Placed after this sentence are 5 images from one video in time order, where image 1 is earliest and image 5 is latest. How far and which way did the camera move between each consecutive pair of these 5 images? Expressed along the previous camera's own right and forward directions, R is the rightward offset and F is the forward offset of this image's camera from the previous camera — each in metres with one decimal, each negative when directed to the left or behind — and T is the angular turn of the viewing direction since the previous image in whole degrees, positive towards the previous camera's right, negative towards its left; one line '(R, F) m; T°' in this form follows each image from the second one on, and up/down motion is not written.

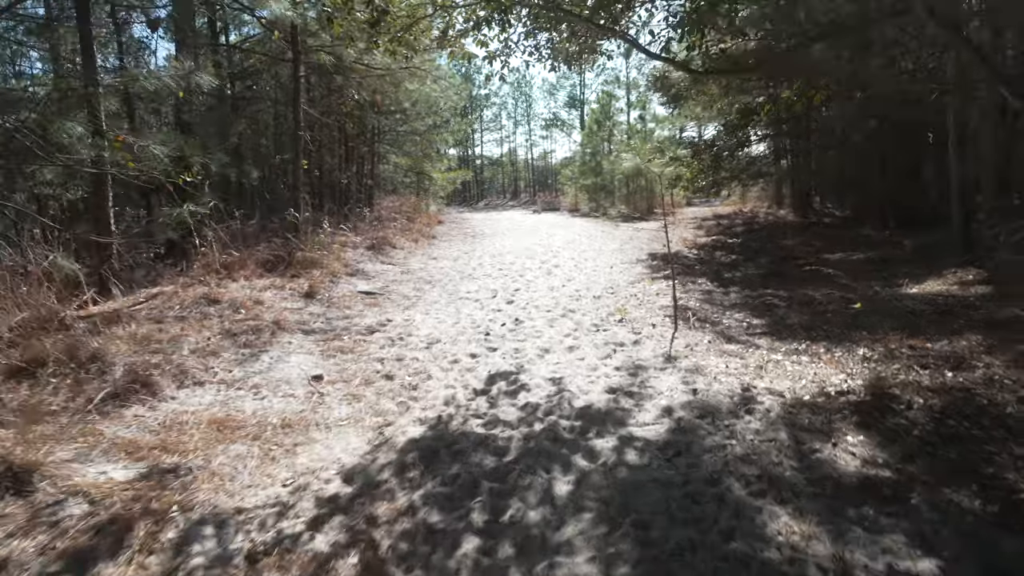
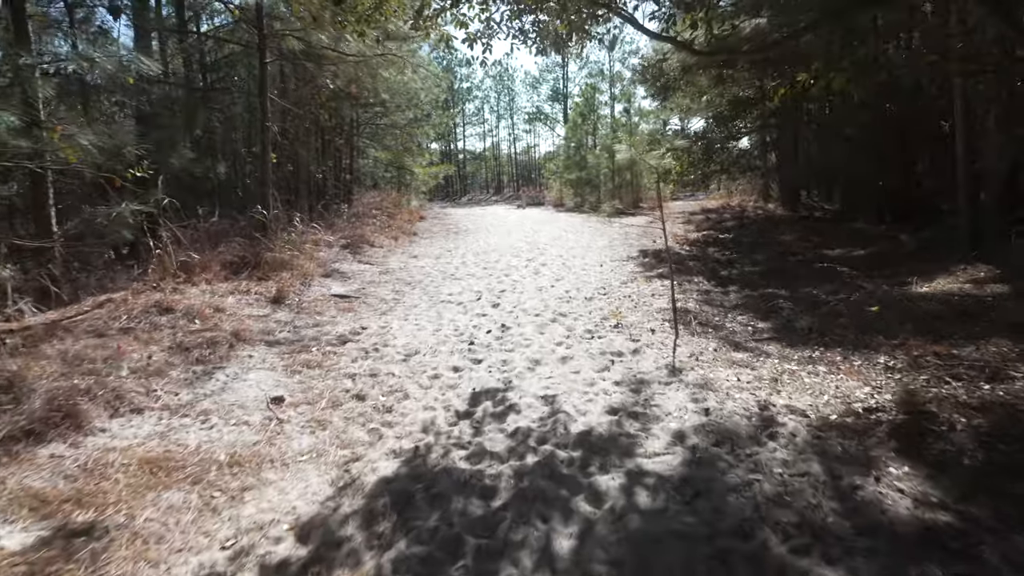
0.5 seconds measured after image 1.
(0.0, +0.4) m; +2°
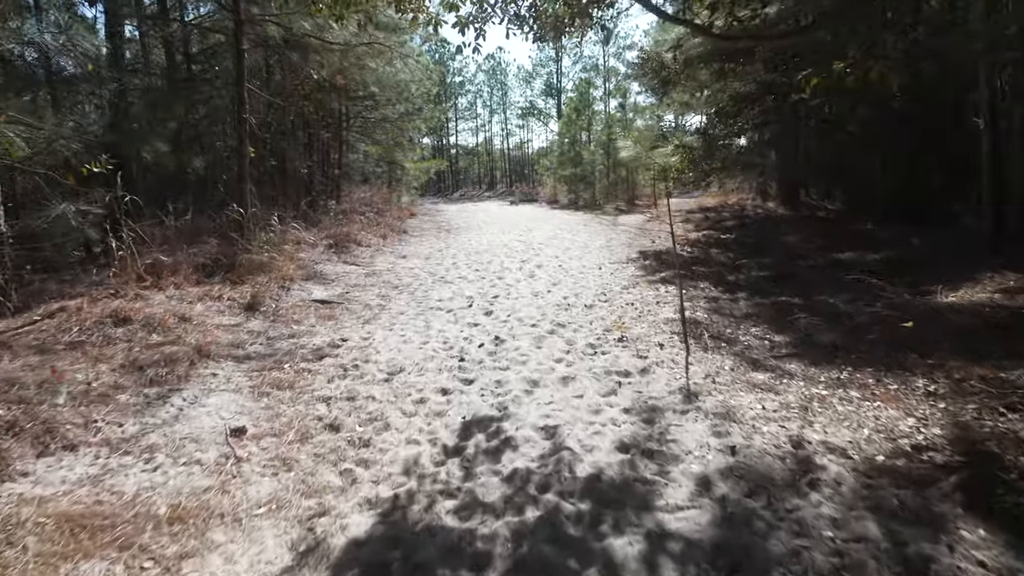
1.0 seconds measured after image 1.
(0.0, +0.4) m; +1°
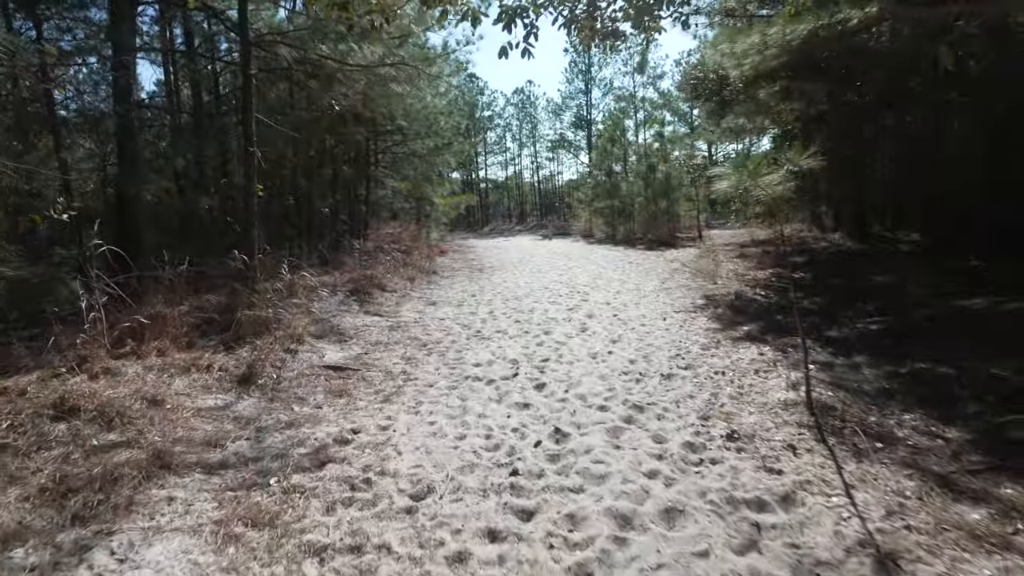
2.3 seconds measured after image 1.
(-0.2, +1.1) m; -3°
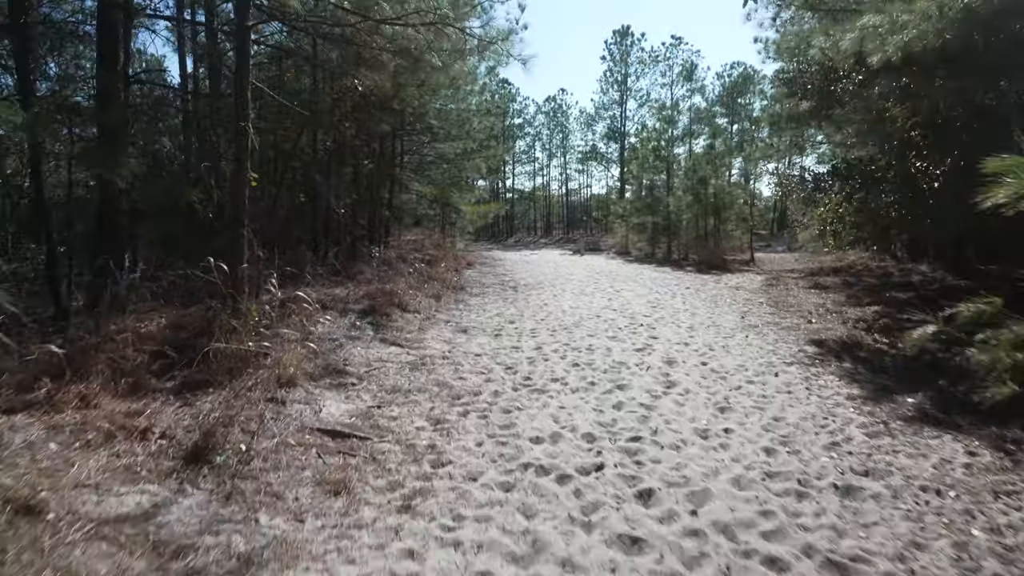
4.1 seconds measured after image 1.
(-0.4, +1.5) m; -2°
